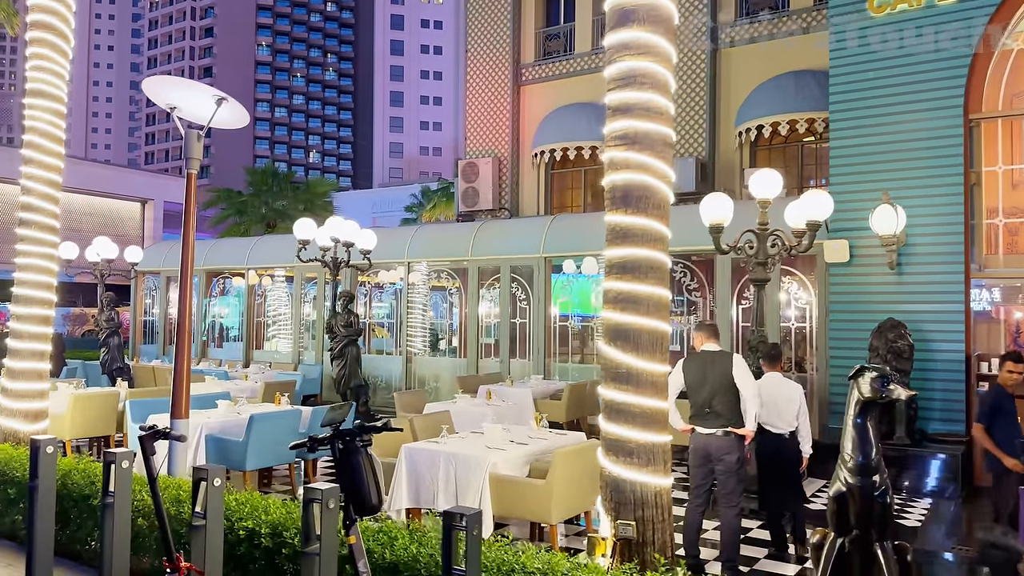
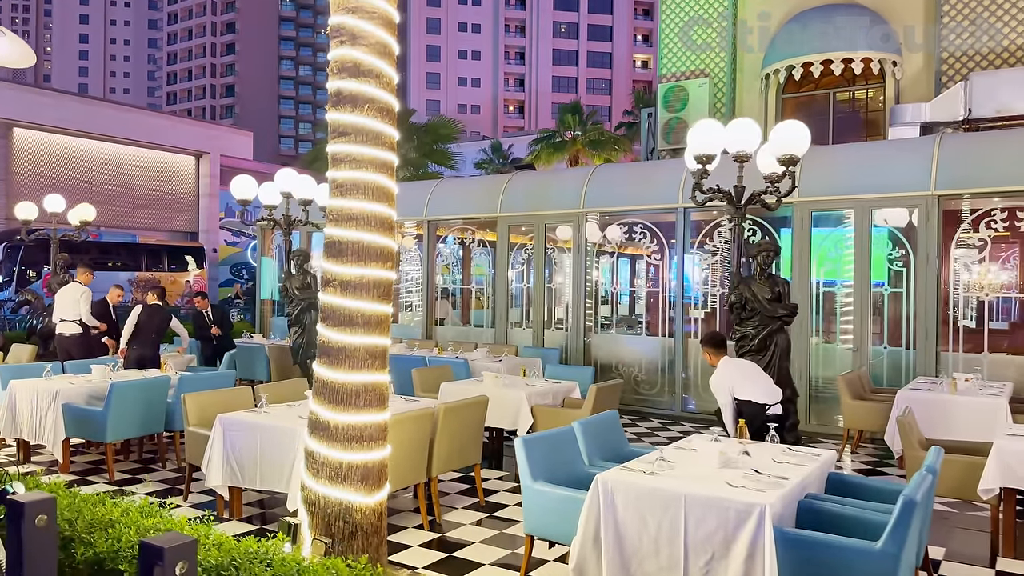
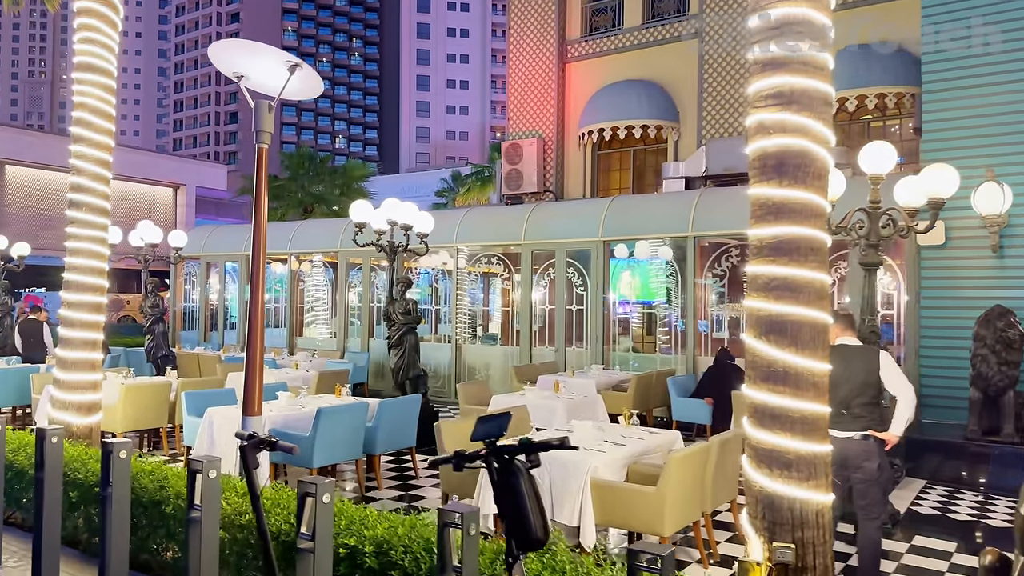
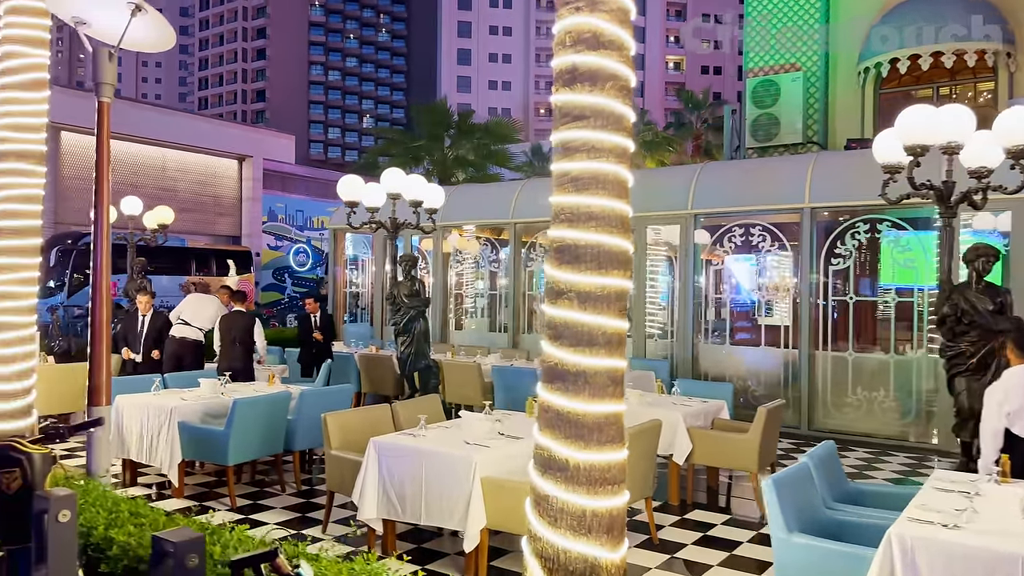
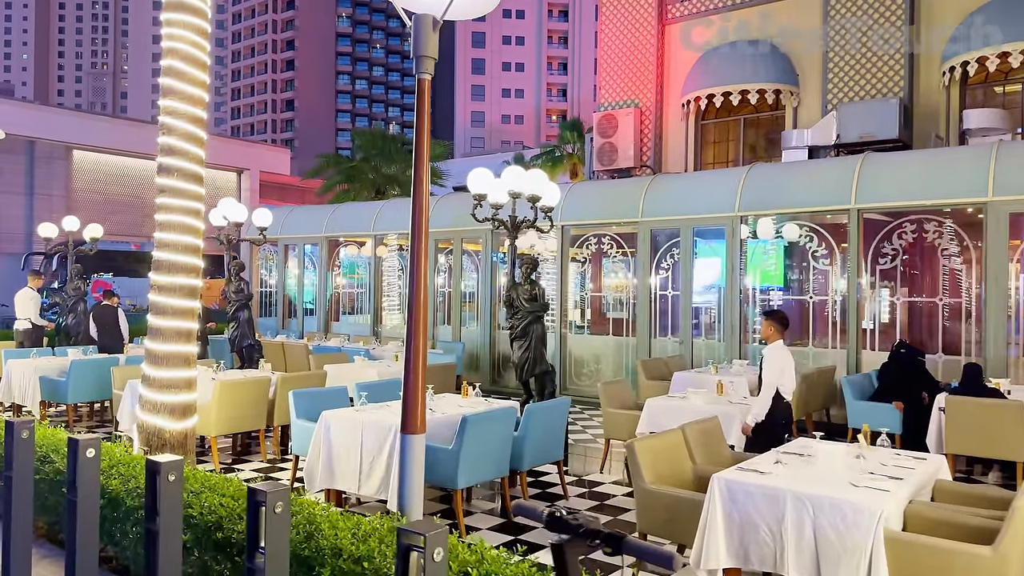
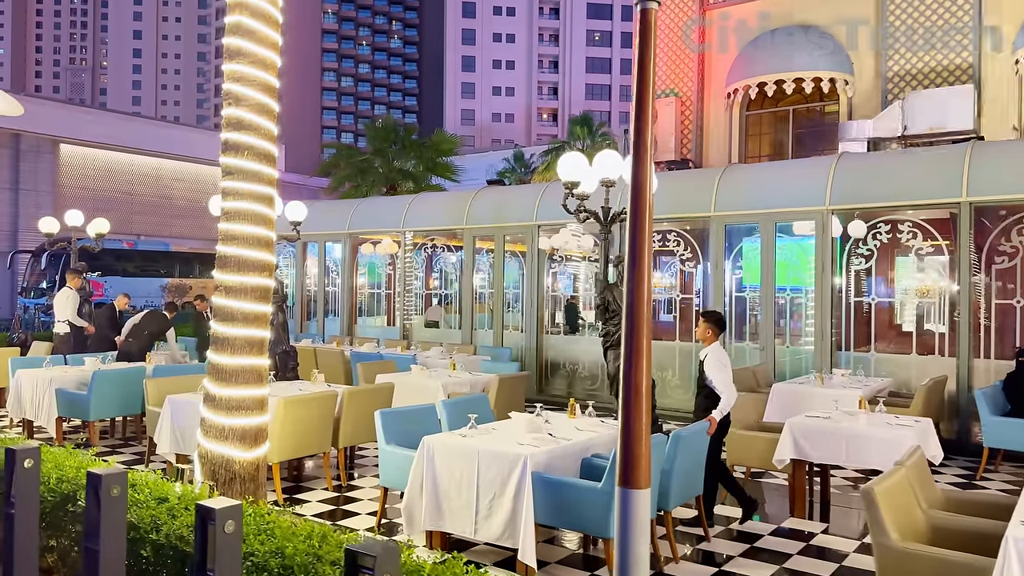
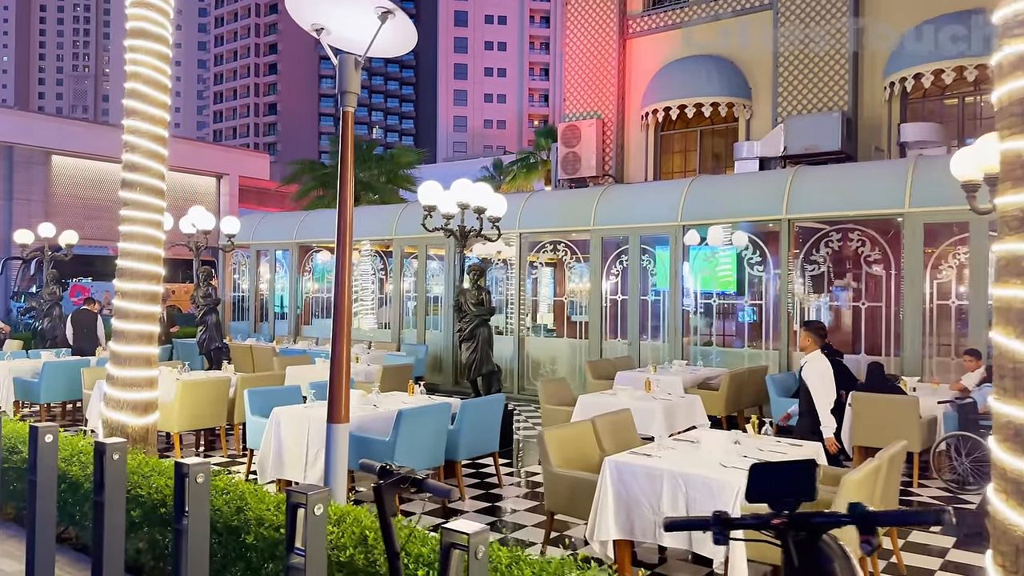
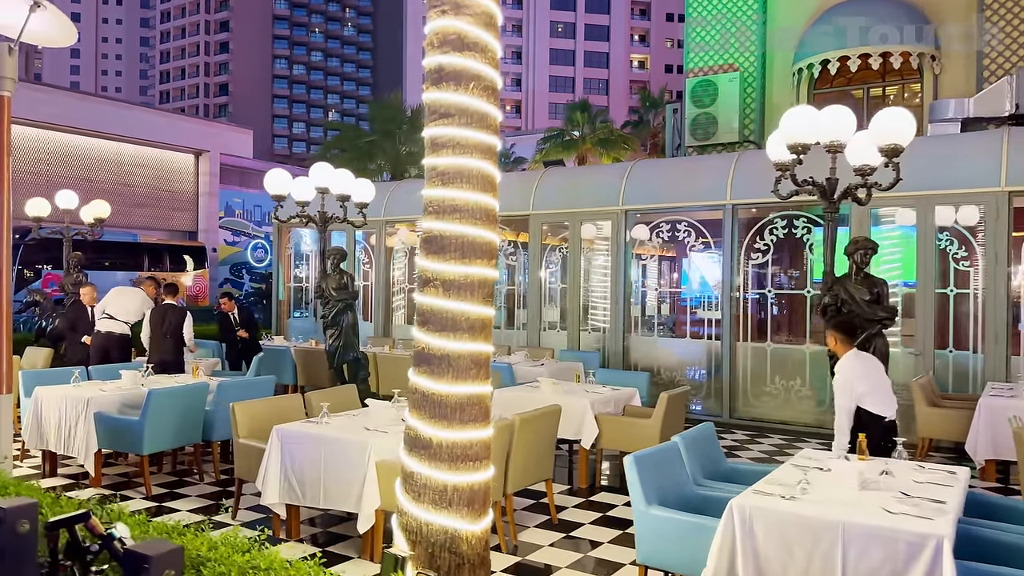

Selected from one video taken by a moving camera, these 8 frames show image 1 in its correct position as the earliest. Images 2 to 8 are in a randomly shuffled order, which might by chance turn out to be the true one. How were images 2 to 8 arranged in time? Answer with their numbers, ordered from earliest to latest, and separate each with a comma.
3, 7, 5, 6, 2, 8, 4
